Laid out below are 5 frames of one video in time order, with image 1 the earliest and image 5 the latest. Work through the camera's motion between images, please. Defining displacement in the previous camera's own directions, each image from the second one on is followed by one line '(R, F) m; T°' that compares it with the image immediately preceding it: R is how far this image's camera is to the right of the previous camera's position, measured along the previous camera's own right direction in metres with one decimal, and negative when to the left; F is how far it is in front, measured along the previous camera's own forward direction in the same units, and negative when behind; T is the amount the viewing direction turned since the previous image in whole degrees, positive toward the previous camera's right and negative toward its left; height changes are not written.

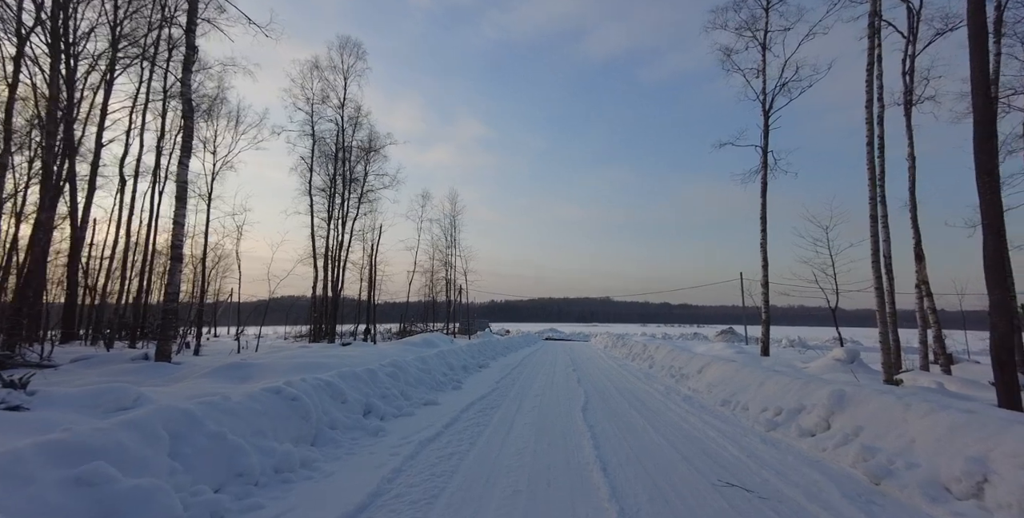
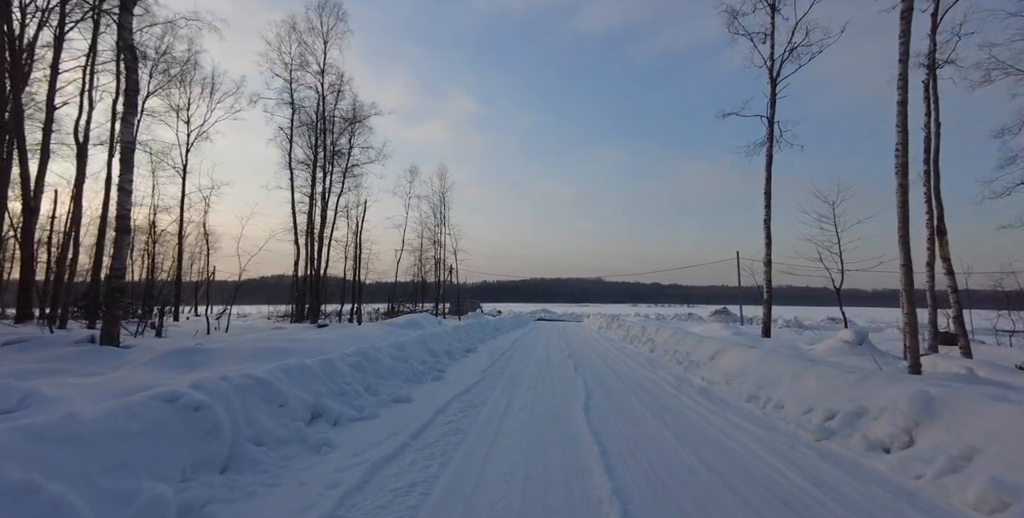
(+0.1, +1.5) m; +1°
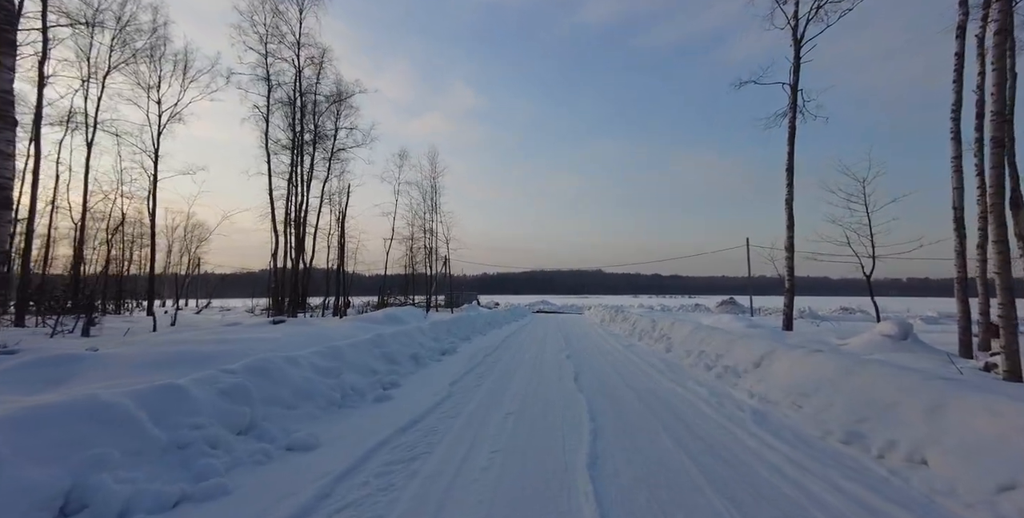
(+0.4, +2.7) m; 0°
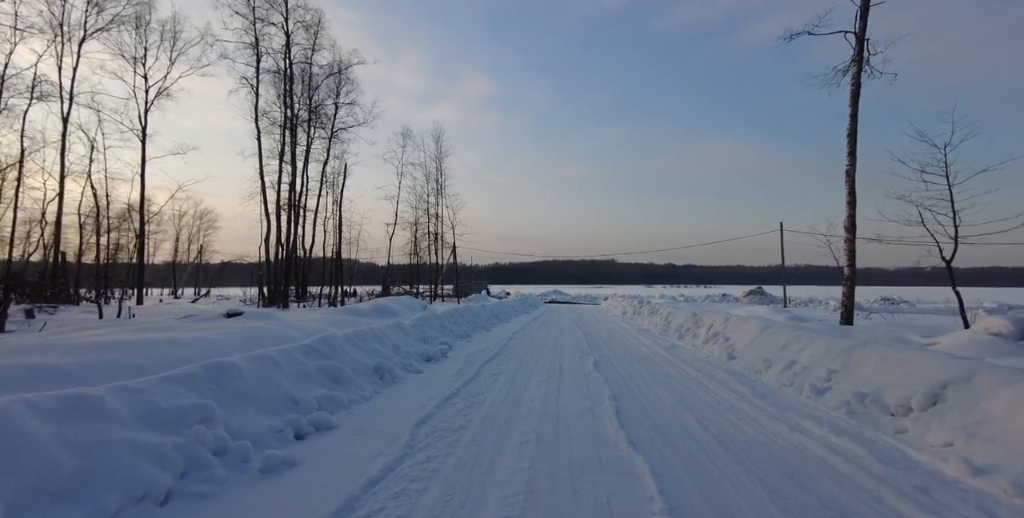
(+0.1, +3.3) m; -1°
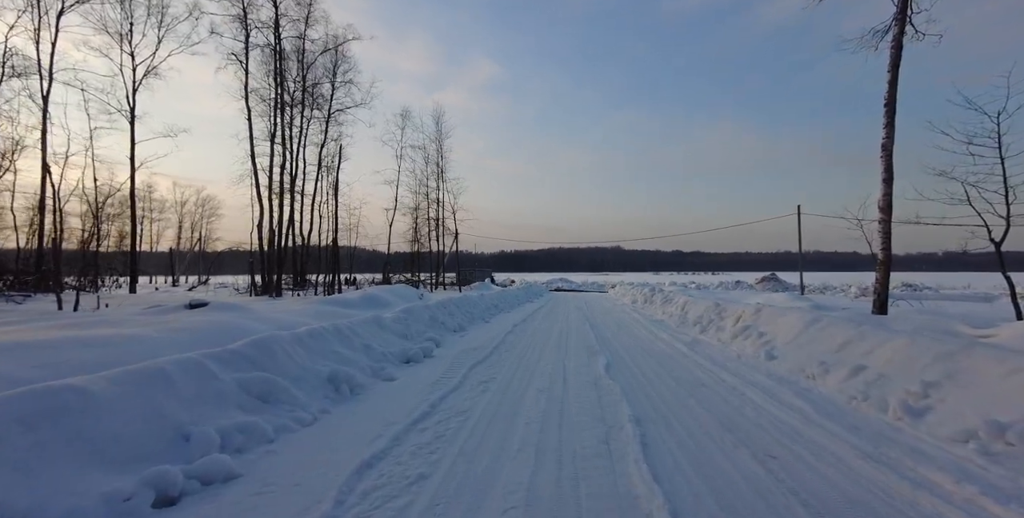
(+0.2, +1.7) m; -1°
